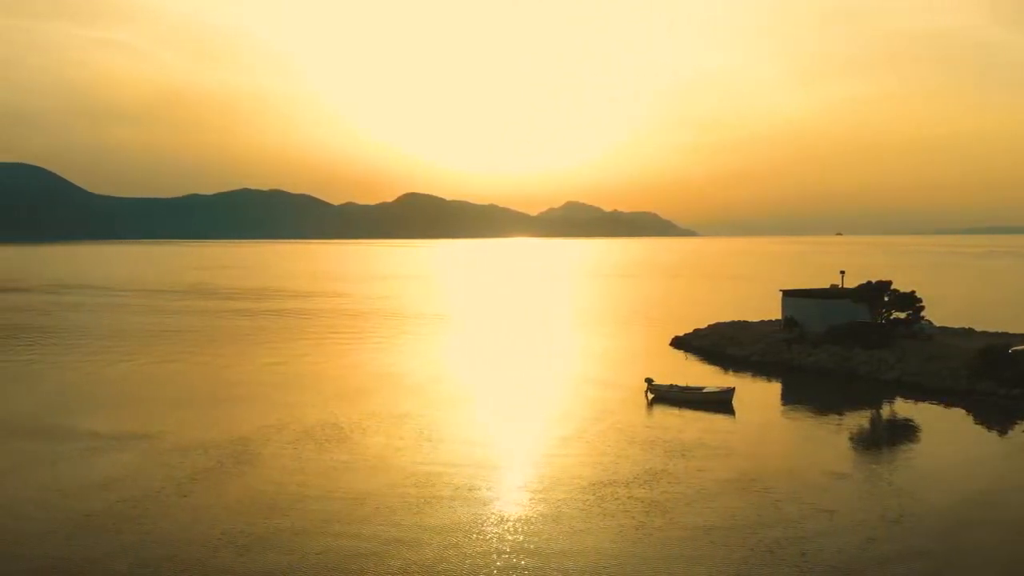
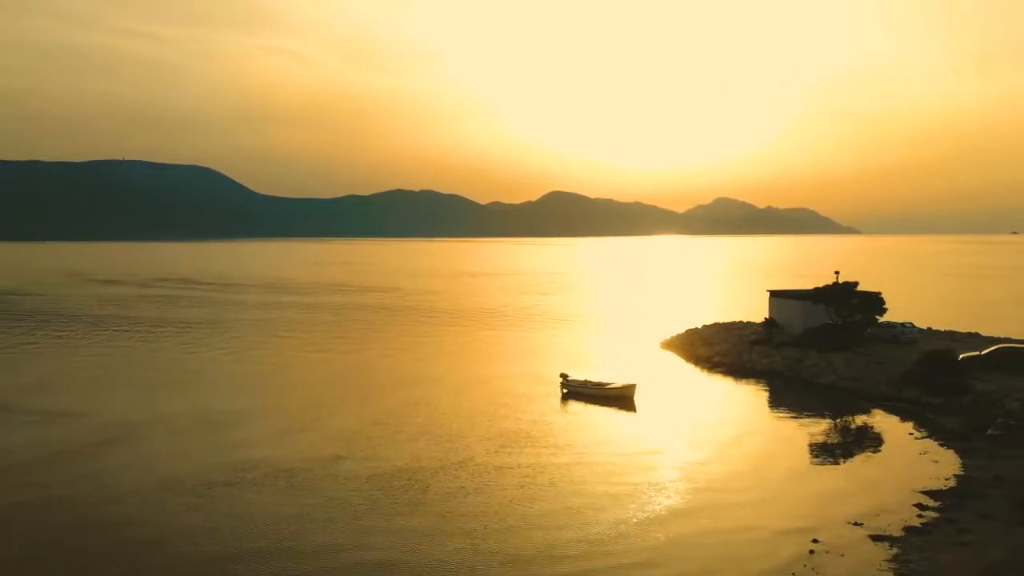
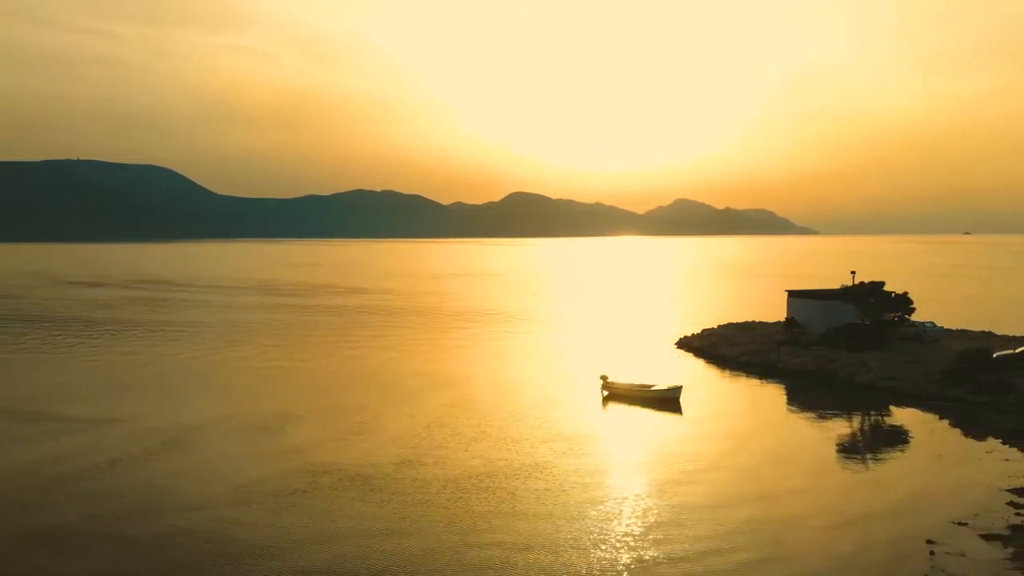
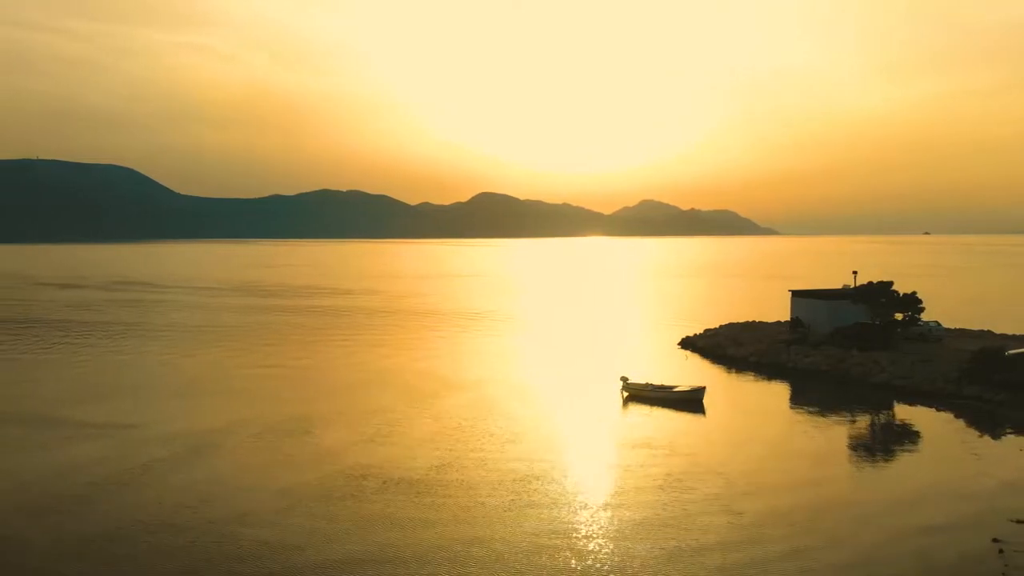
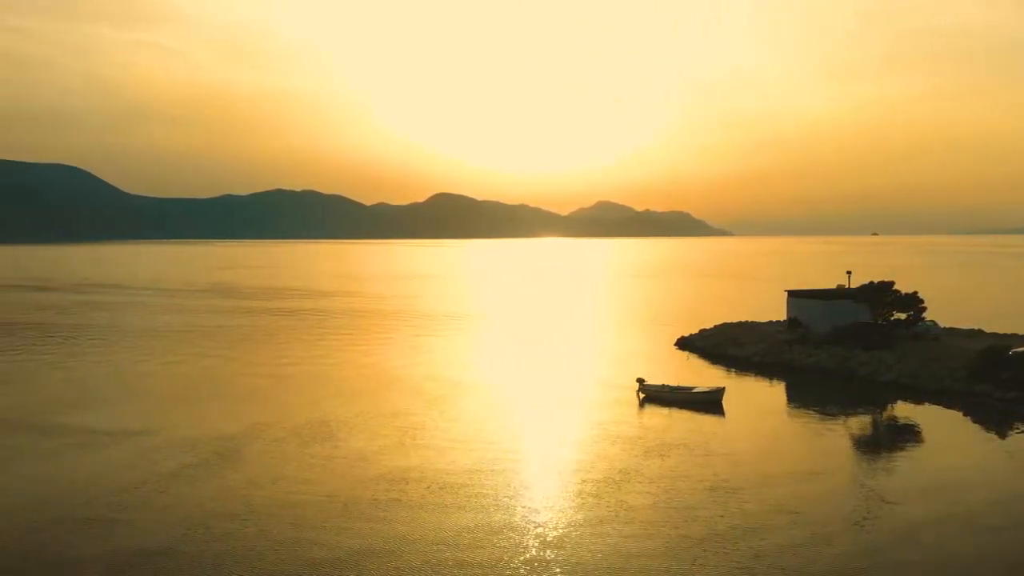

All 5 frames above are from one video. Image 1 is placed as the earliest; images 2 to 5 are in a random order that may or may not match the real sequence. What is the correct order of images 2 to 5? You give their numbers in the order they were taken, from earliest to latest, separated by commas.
5, 4, 3, 2
